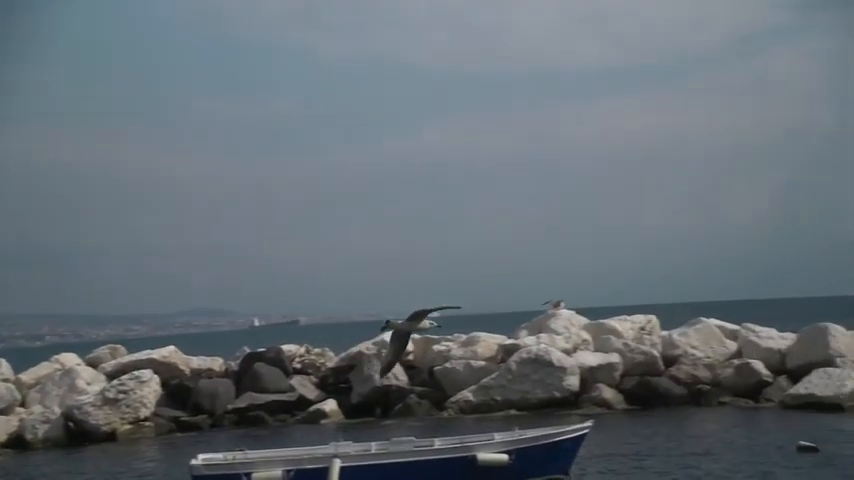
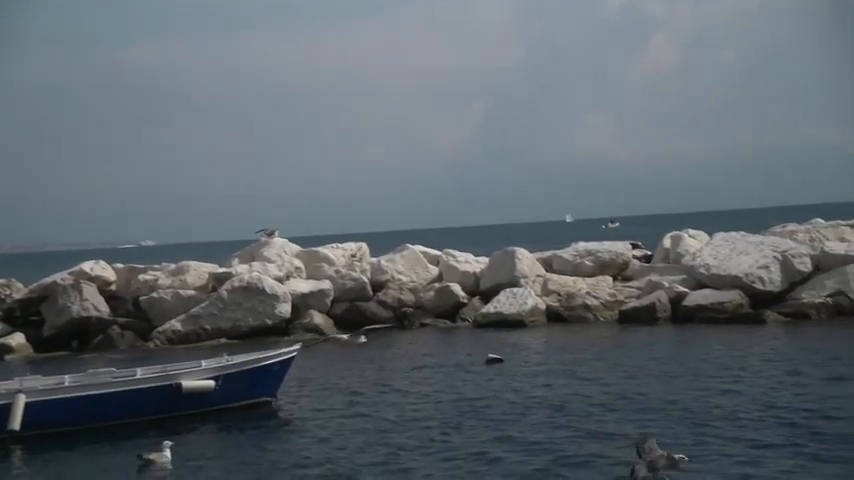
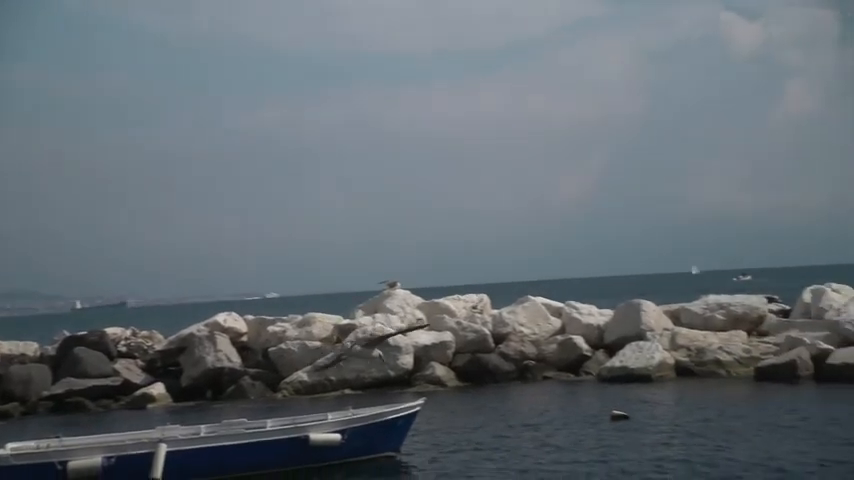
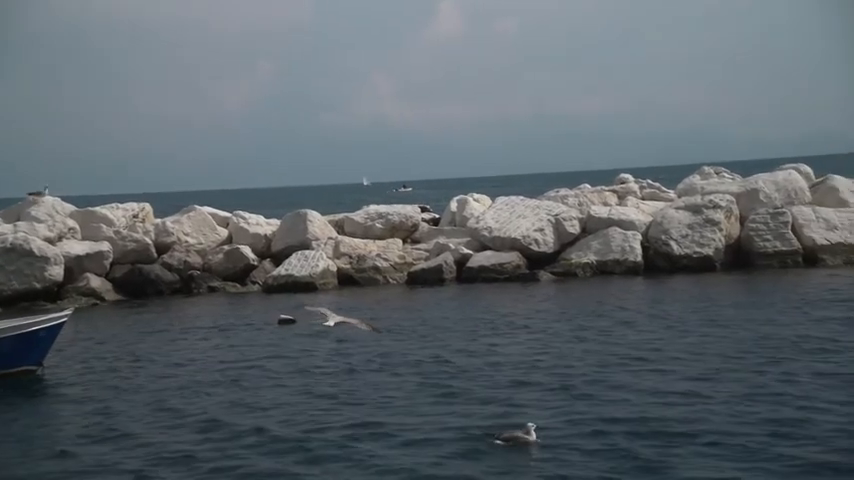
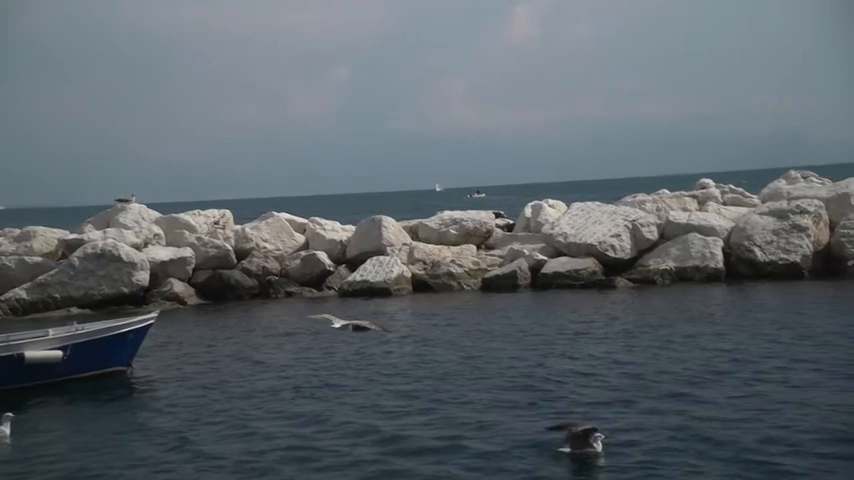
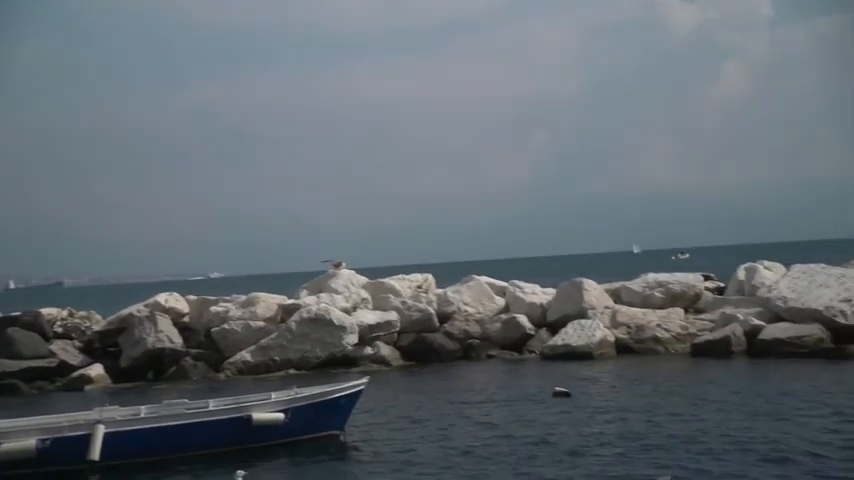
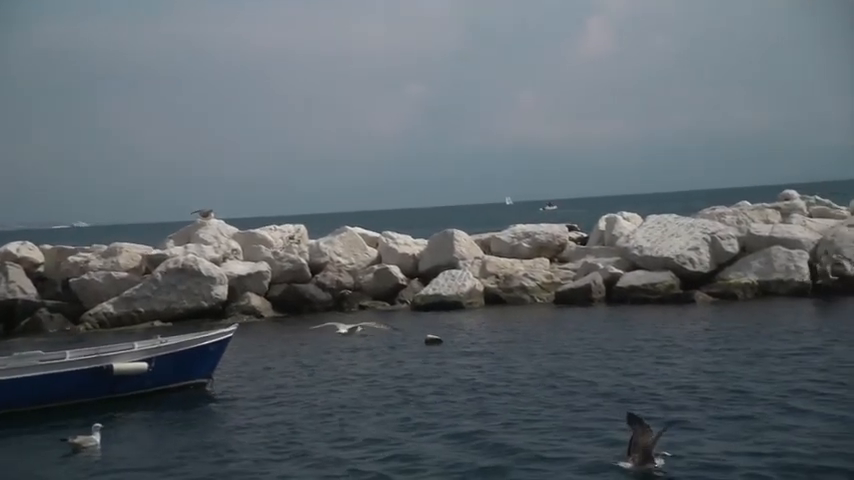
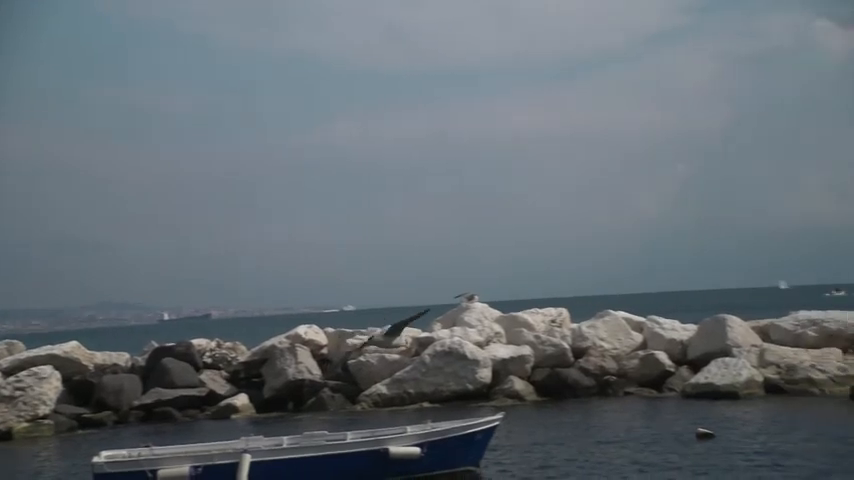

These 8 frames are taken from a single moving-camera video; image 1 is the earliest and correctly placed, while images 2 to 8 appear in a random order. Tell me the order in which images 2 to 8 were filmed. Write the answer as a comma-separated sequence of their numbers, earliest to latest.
8, 3, 6, 2, 7, 5, 4
